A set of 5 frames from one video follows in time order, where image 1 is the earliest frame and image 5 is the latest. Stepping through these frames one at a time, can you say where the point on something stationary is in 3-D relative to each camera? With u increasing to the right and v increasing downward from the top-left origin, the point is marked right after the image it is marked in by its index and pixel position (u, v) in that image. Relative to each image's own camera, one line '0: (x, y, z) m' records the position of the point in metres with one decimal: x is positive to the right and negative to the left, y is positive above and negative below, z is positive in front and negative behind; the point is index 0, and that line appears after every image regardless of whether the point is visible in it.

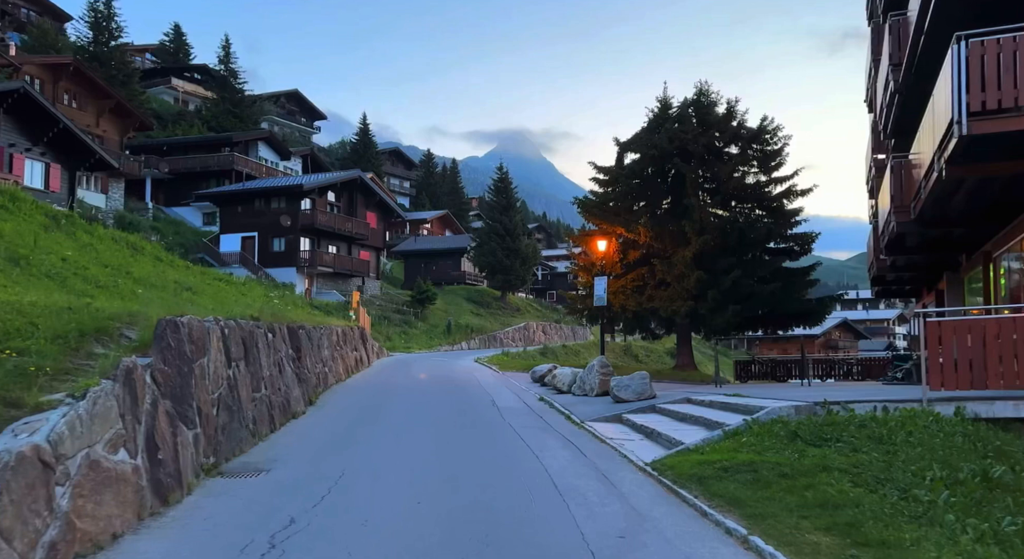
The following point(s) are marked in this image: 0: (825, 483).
0: (+2.8, -1.9, +6.0) m
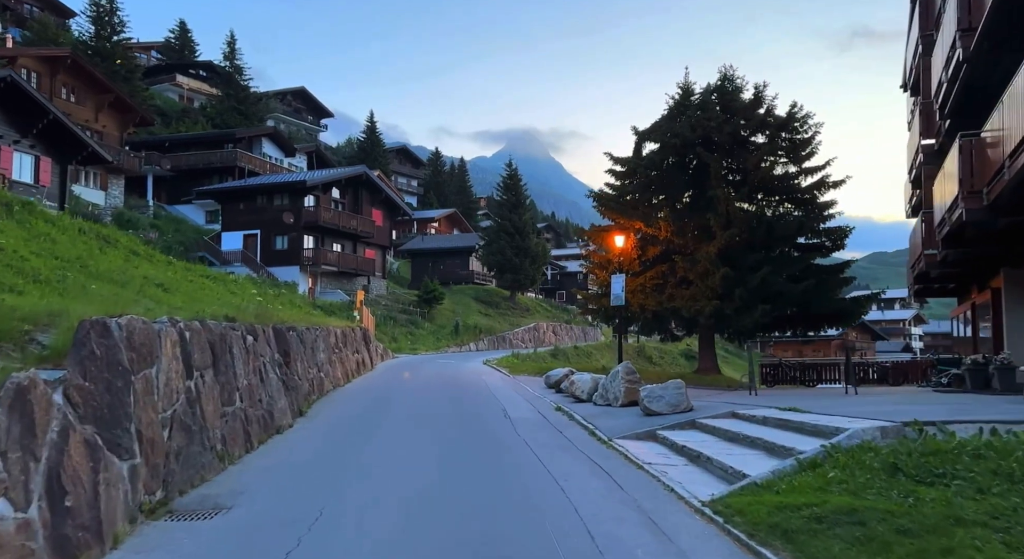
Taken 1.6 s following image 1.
0: (+3.0, -1.8, +4.4) m
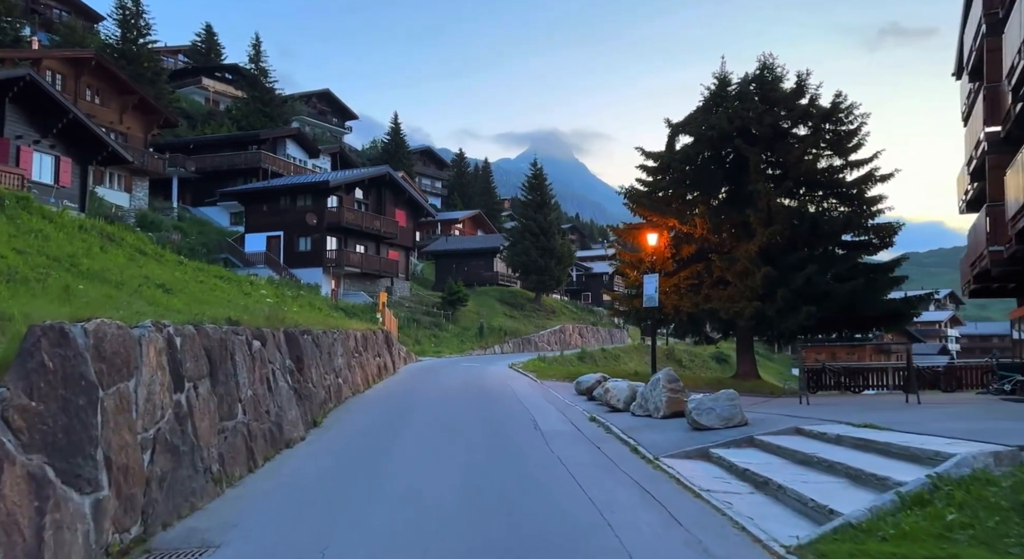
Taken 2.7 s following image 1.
0: (+3.3, -1.7, +3.2) m
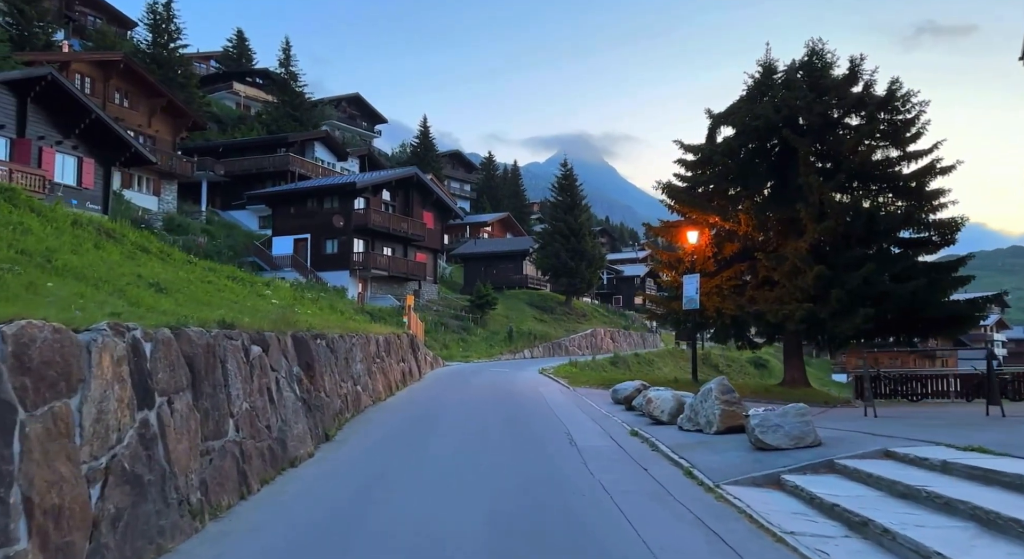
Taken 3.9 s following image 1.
0: (+3.4, -1.6, +1.8) m
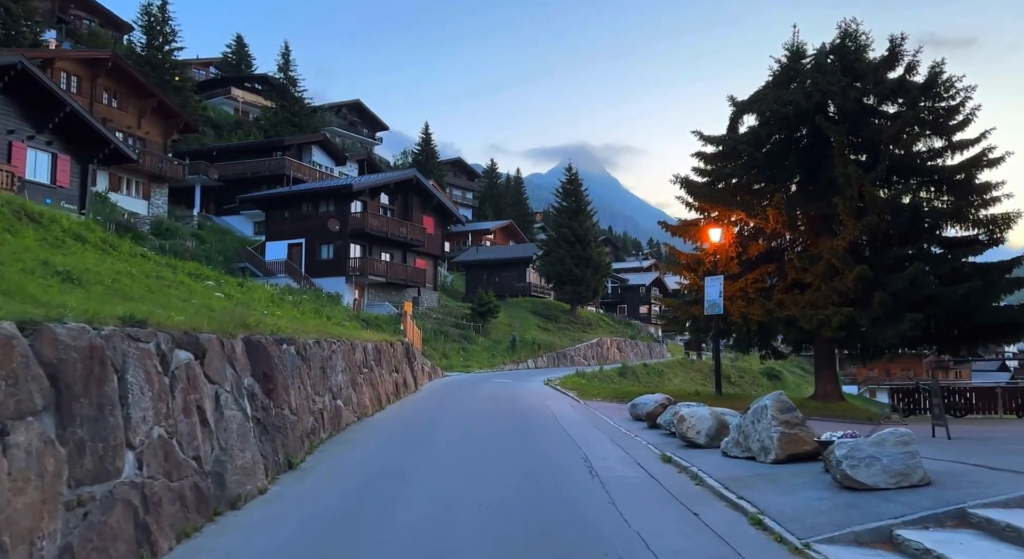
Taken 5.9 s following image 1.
0: (+3.5, -1.4, -0.3) m
